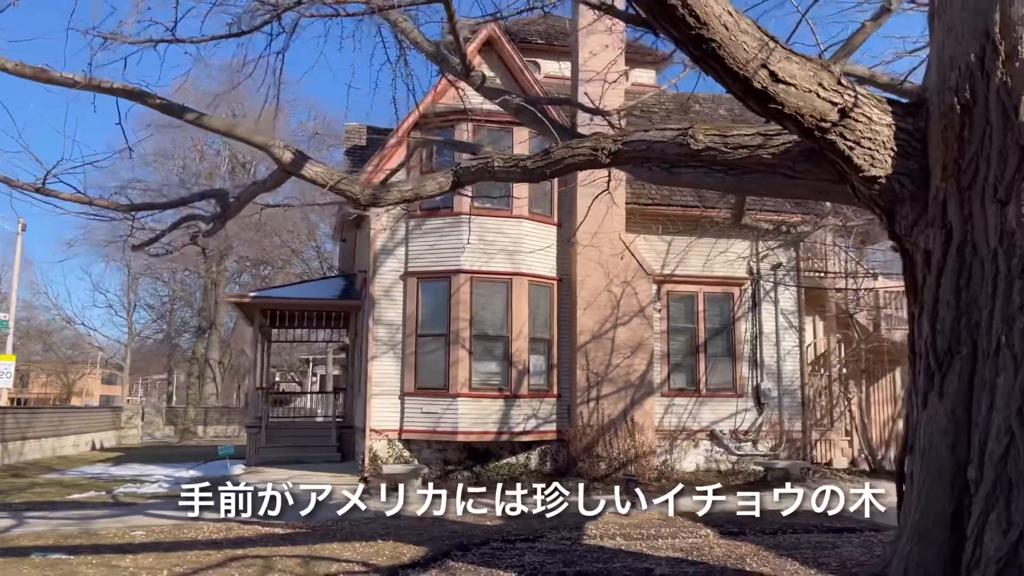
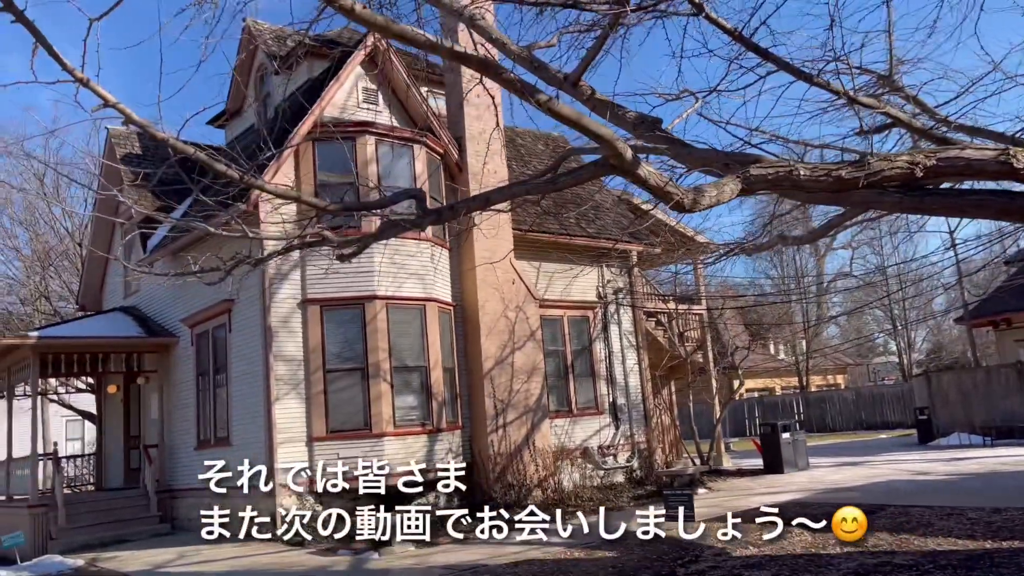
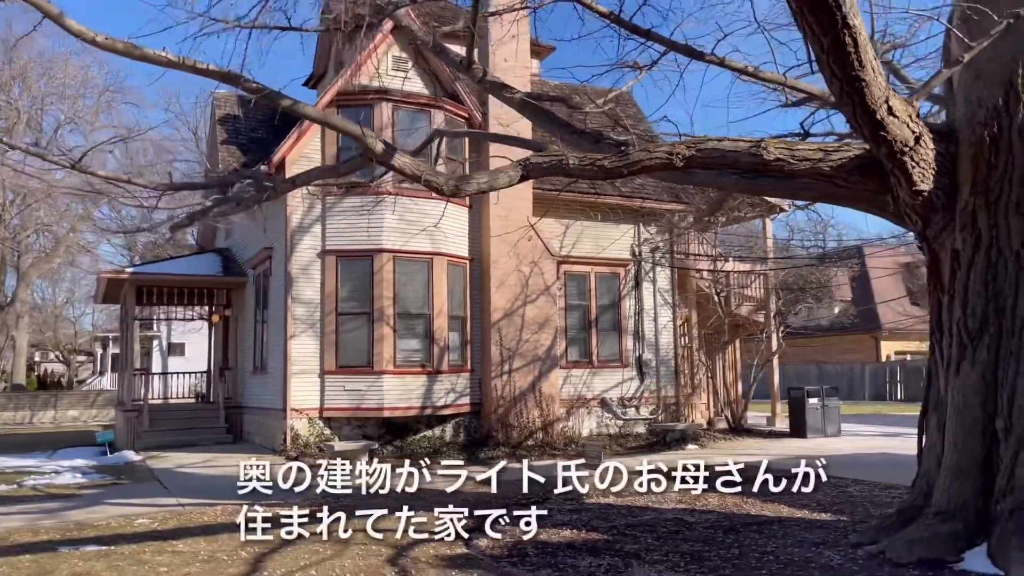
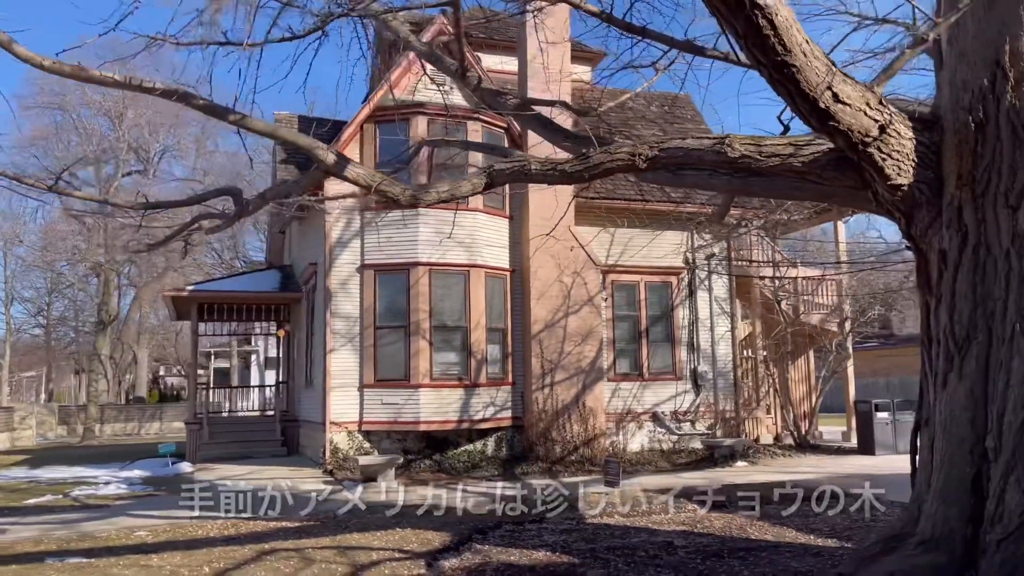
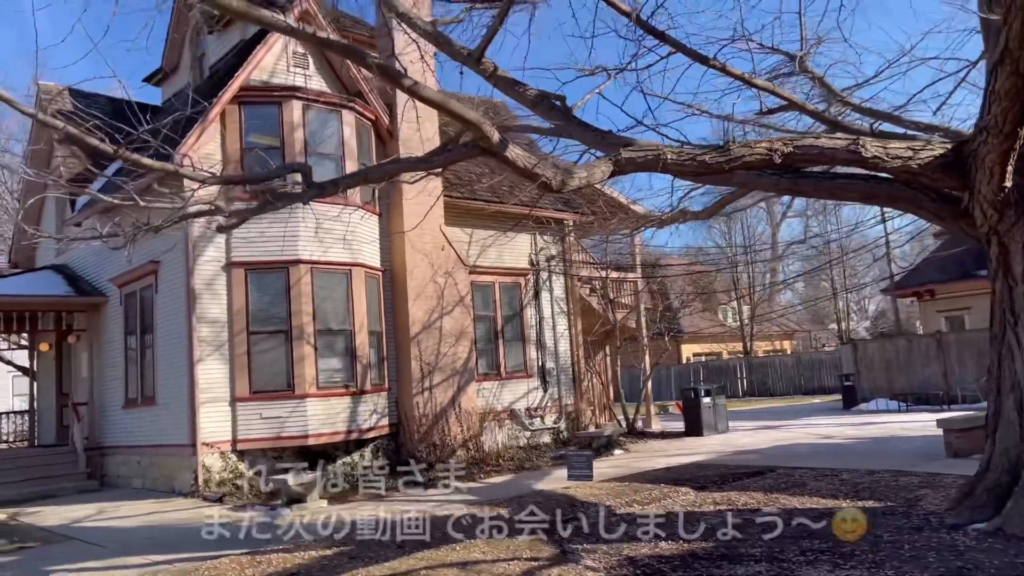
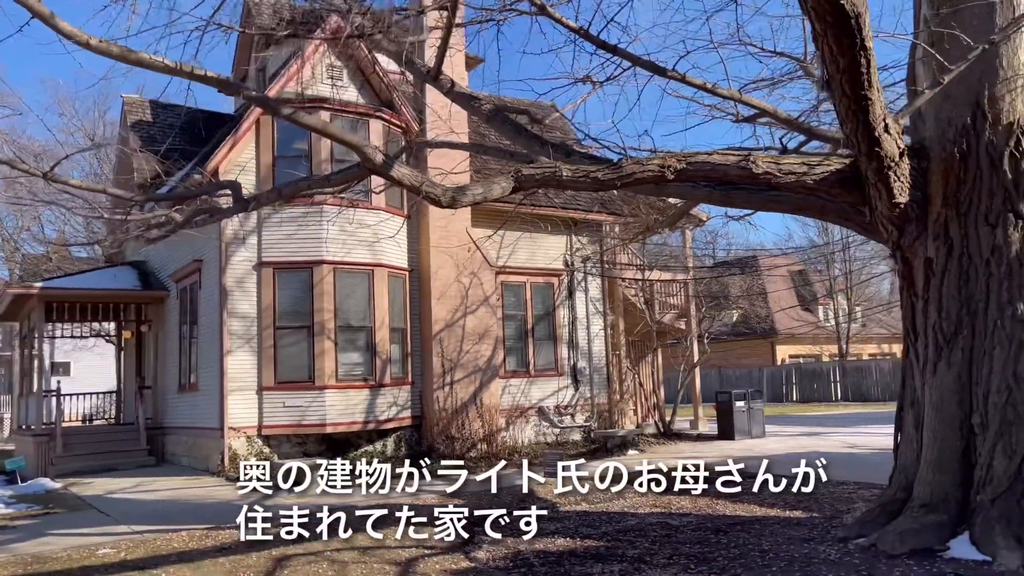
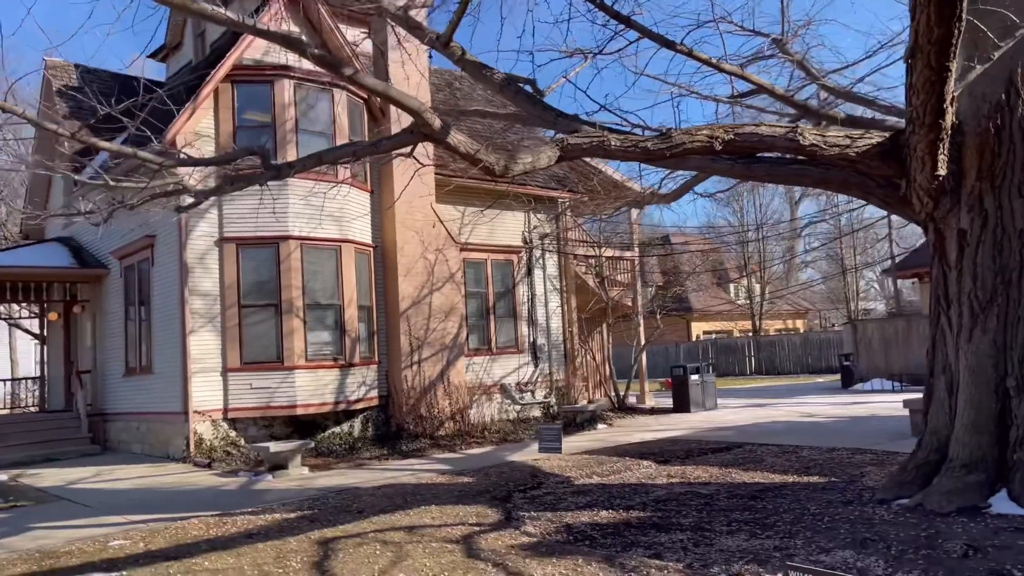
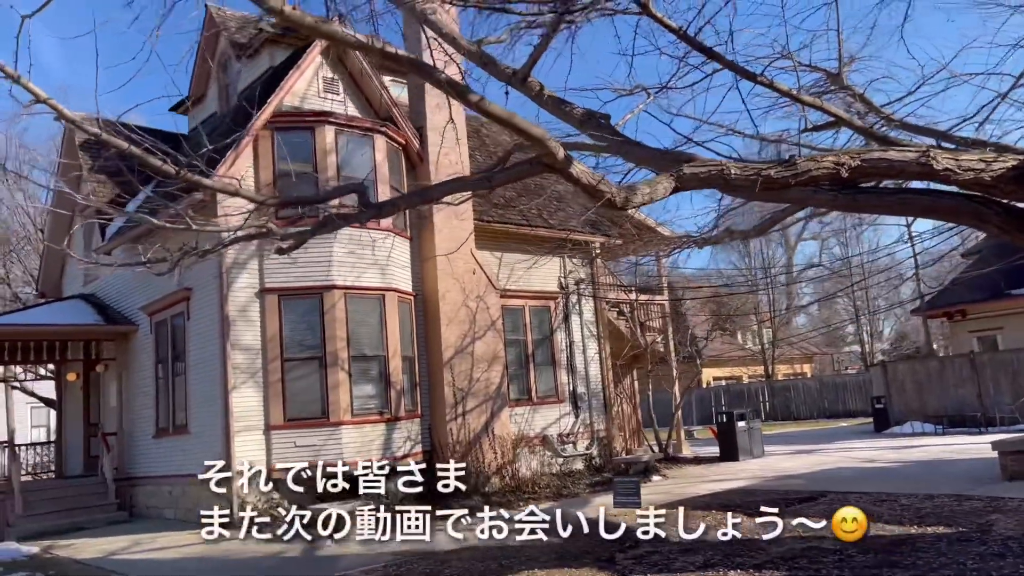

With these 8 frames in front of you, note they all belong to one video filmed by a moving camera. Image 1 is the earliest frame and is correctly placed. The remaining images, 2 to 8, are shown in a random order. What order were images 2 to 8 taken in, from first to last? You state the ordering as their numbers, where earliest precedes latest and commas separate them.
4, 3, 6, 7, 5, 8, 2
